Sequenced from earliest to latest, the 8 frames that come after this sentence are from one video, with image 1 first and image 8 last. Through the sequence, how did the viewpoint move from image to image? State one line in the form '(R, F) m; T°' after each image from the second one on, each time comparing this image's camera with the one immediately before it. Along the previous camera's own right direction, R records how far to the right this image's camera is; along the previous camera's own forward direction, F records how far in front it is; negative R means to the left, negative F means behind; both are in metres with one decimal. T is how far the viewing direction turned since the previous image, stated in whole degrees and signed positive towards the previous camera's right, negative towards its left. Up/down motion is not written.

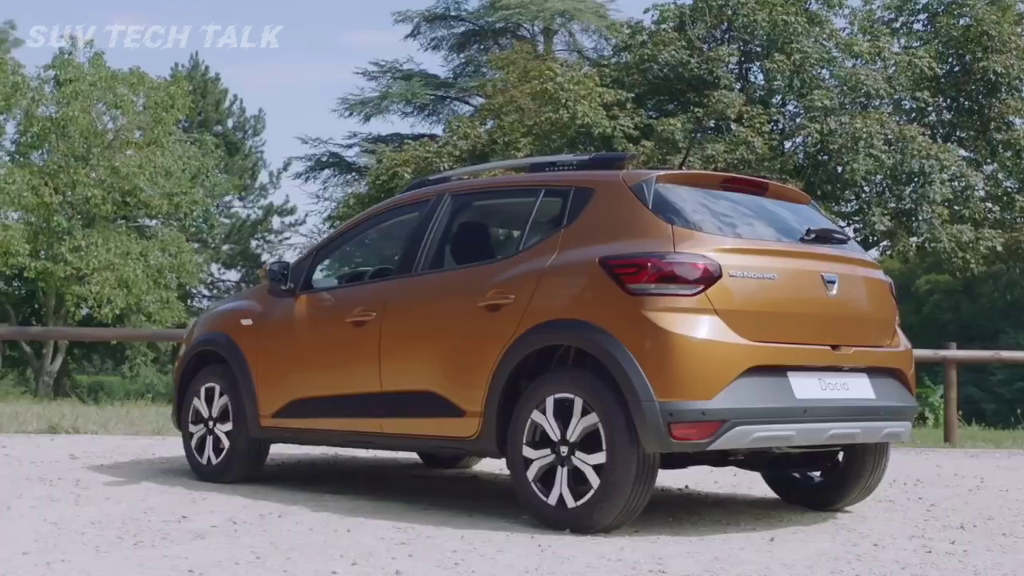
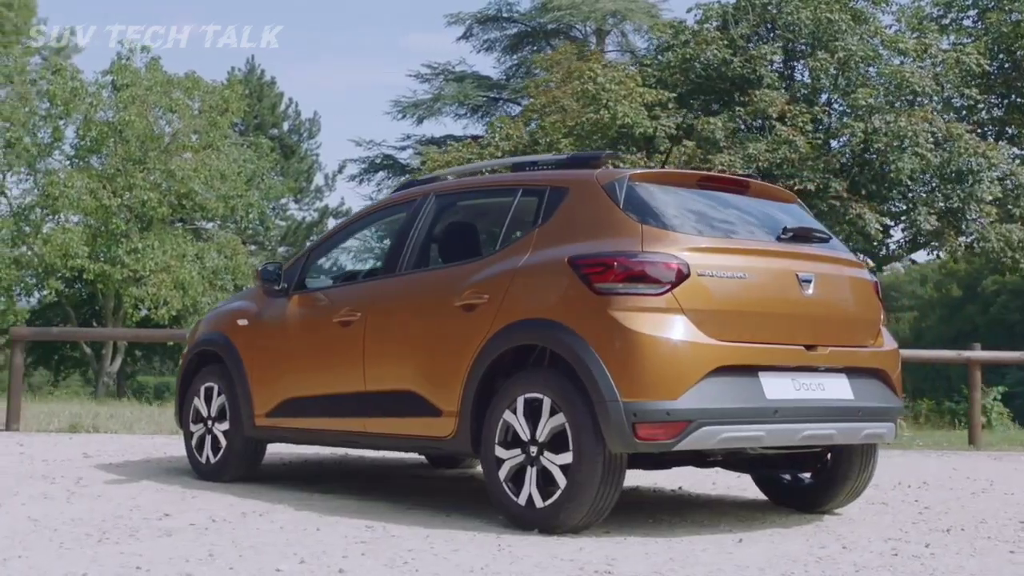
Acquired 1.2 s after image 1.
(+0.4, 0.0) m; -3°
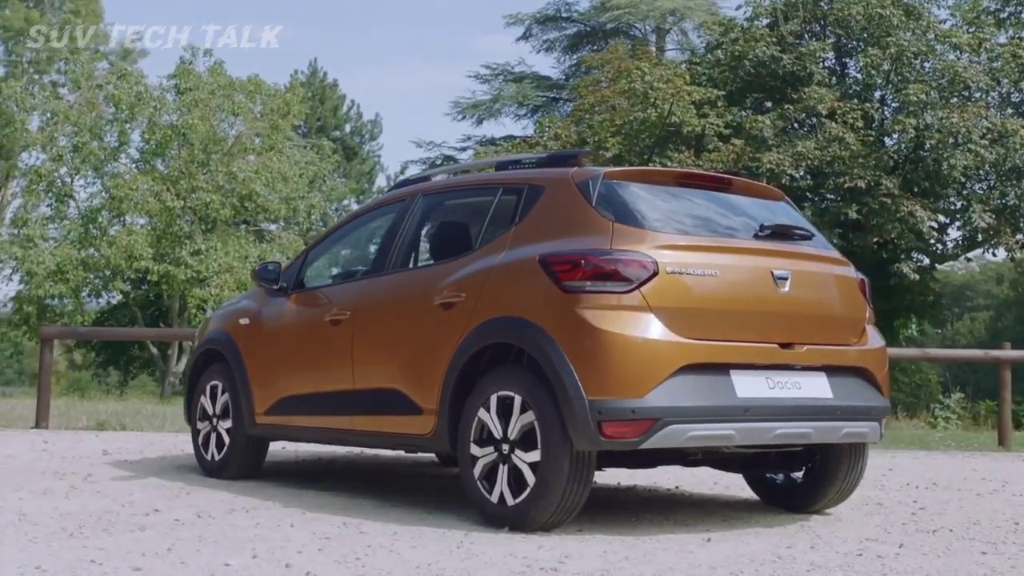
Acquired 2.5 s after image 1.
(+0.5, 0.0) m; -3°
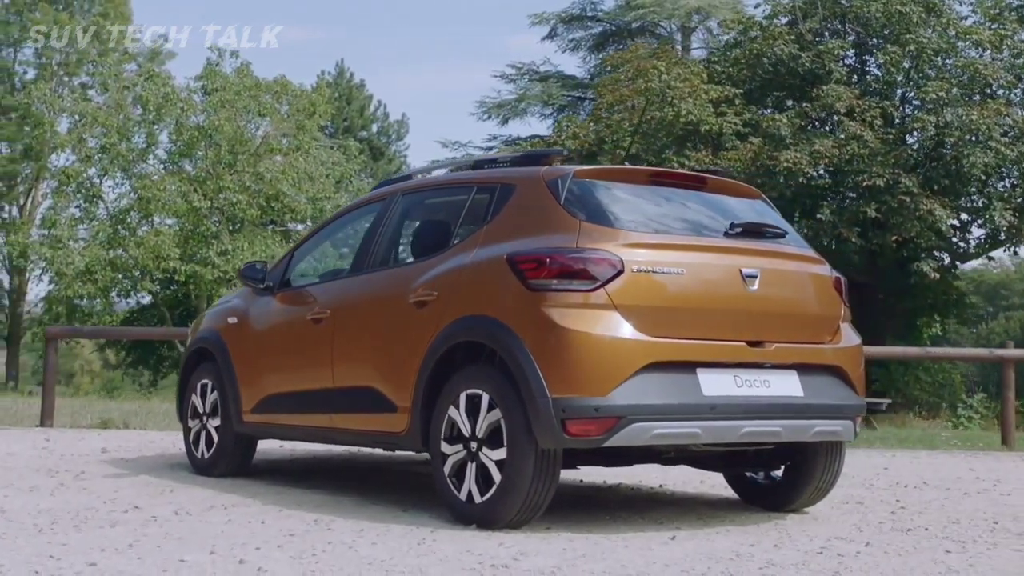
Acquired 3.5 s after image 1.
(+0.3, 0.0) m; -1°
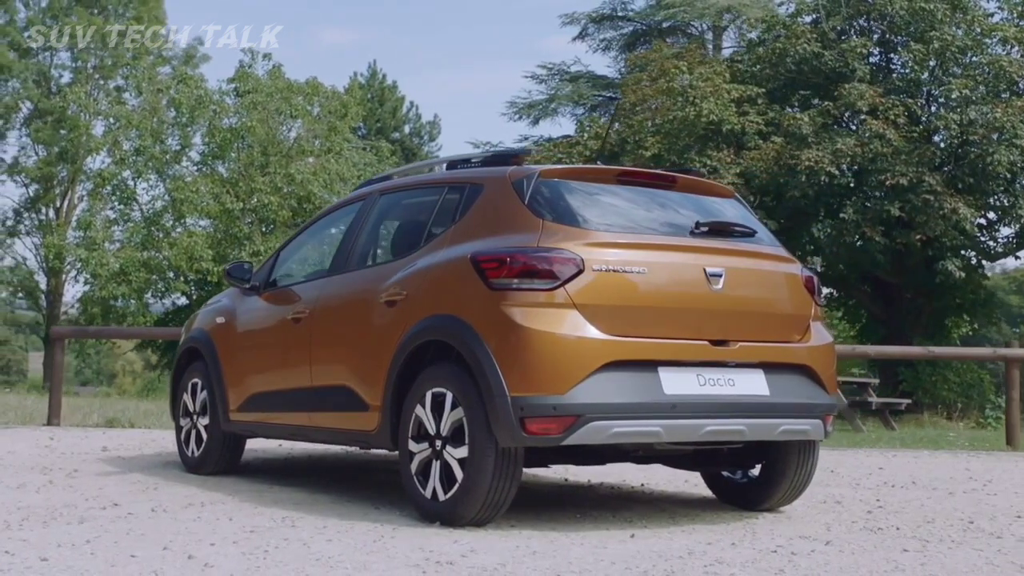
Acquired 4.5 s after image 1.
(+0.4, 0.0) m; -2°
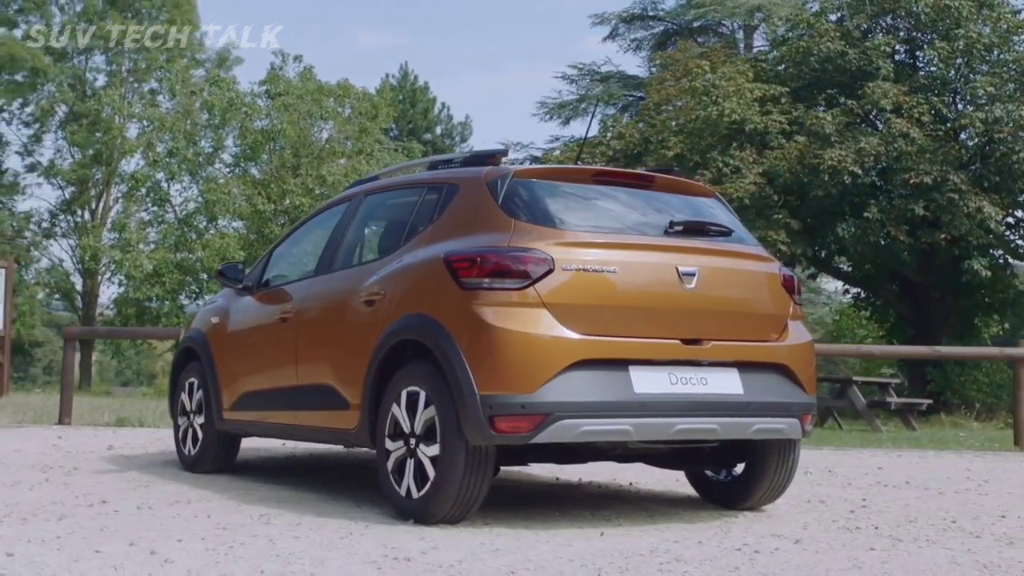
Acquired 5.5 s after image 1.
(+0.3, 0.0) m; -2°
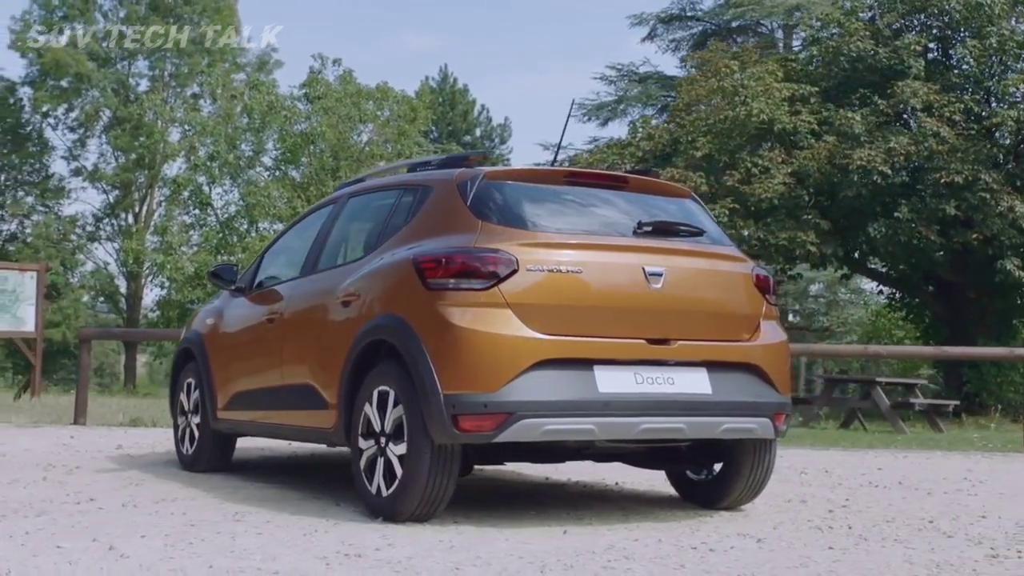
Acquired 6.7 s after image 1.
(+0.4, -0.1) m; -2°
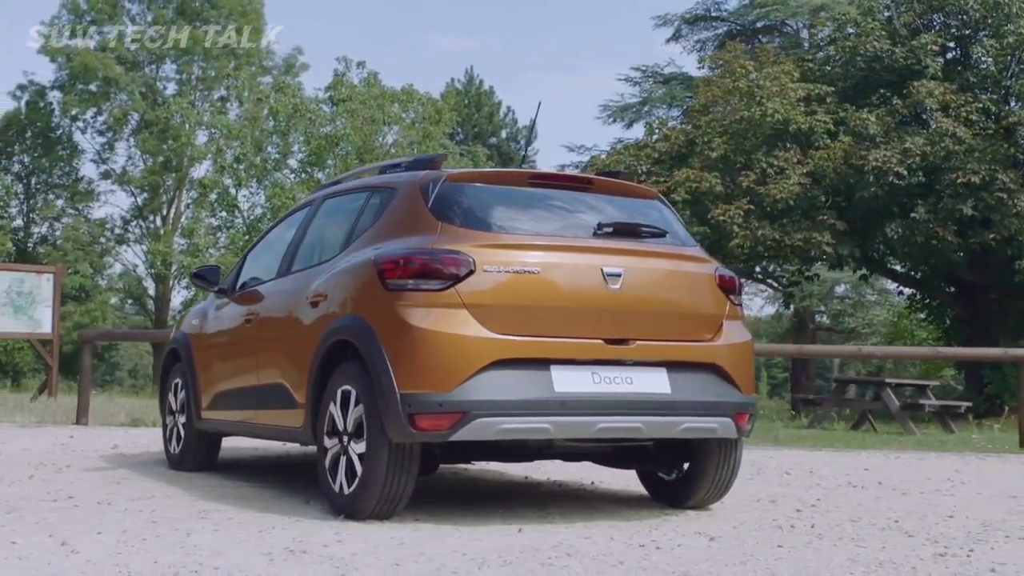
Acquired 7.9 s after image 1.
(+0.4, -0.1) m; -1°
